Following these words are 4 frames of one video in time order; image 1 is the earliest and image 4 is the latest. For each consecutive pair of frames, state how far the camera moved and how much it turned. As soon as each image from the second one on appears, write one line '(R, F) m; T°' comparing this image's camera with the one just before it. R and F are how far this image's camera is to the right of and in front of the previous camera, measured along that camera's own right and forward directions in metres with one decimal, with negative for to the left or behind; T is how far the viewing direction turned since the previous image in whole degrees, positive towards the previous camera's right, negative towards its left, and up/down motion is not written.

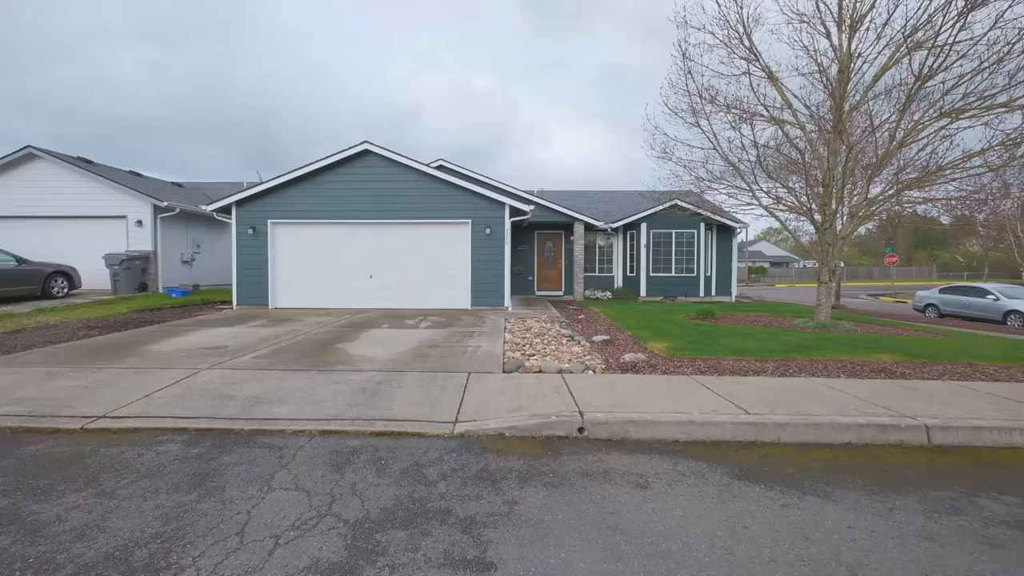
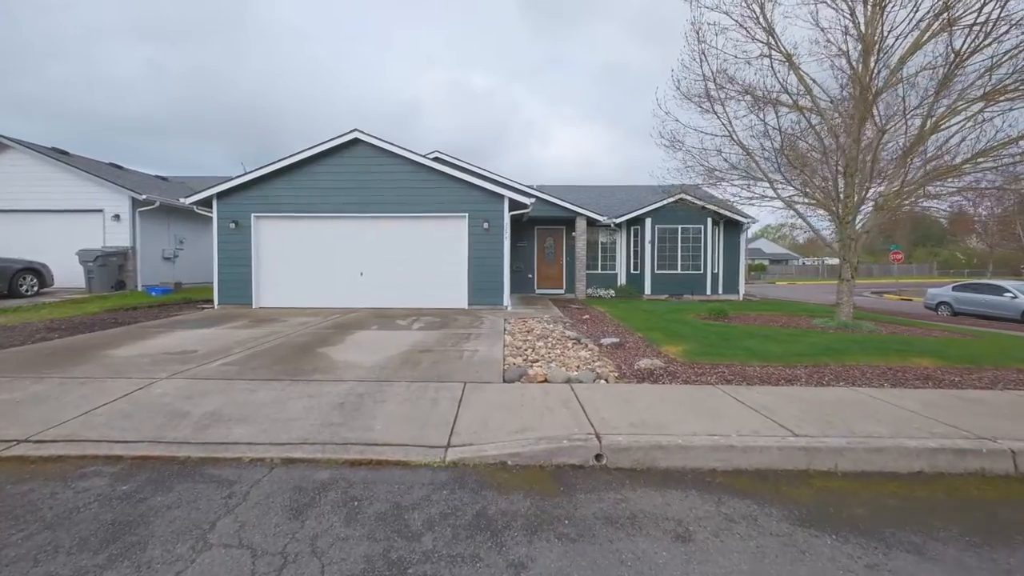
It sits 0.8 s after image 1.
(0.0, +0.8) m; 0°
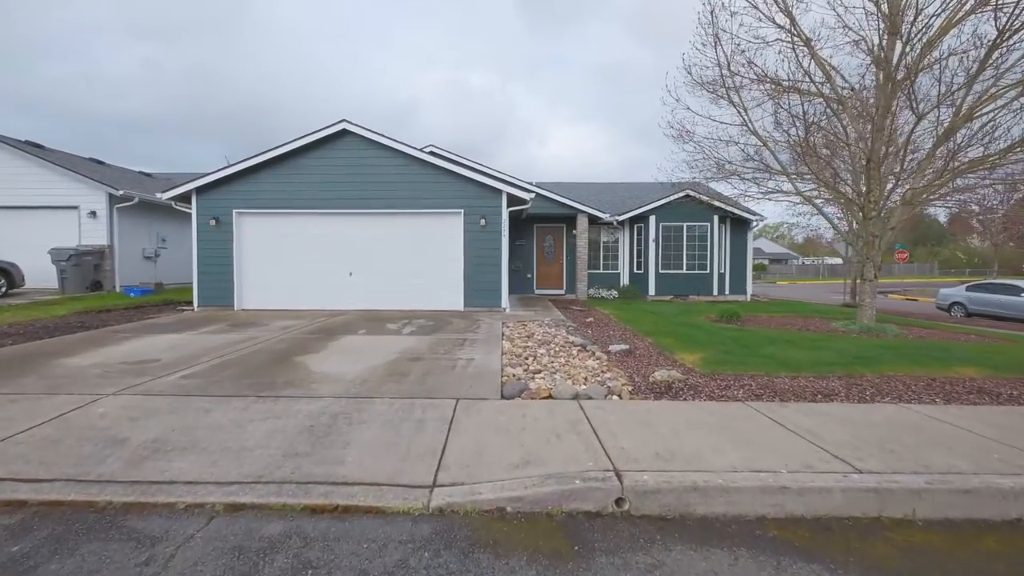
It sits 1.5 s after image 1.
(0.0, +0.7) m; 0°
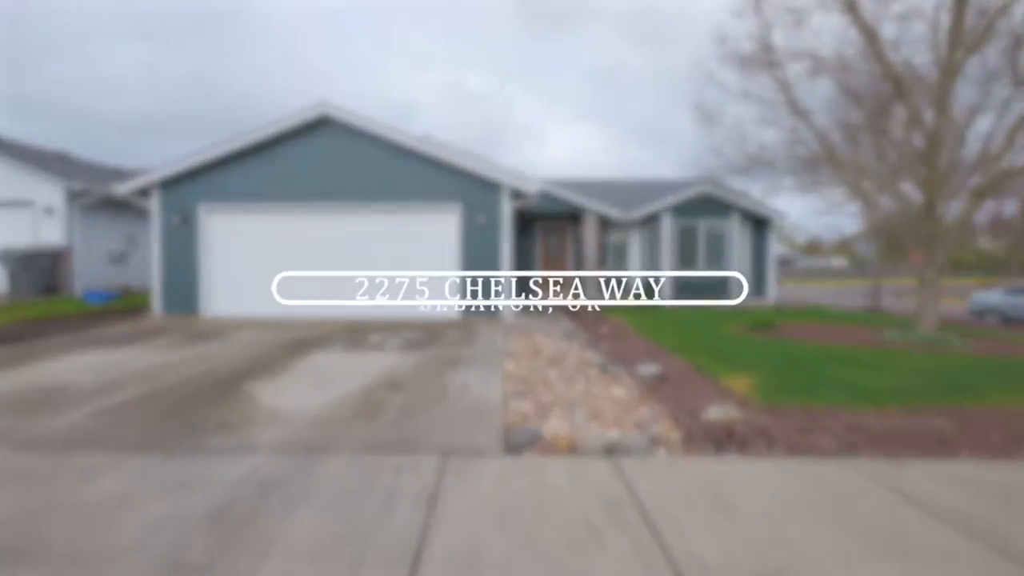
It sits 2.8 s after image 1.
(-0.1, +1.4) m; 0°
